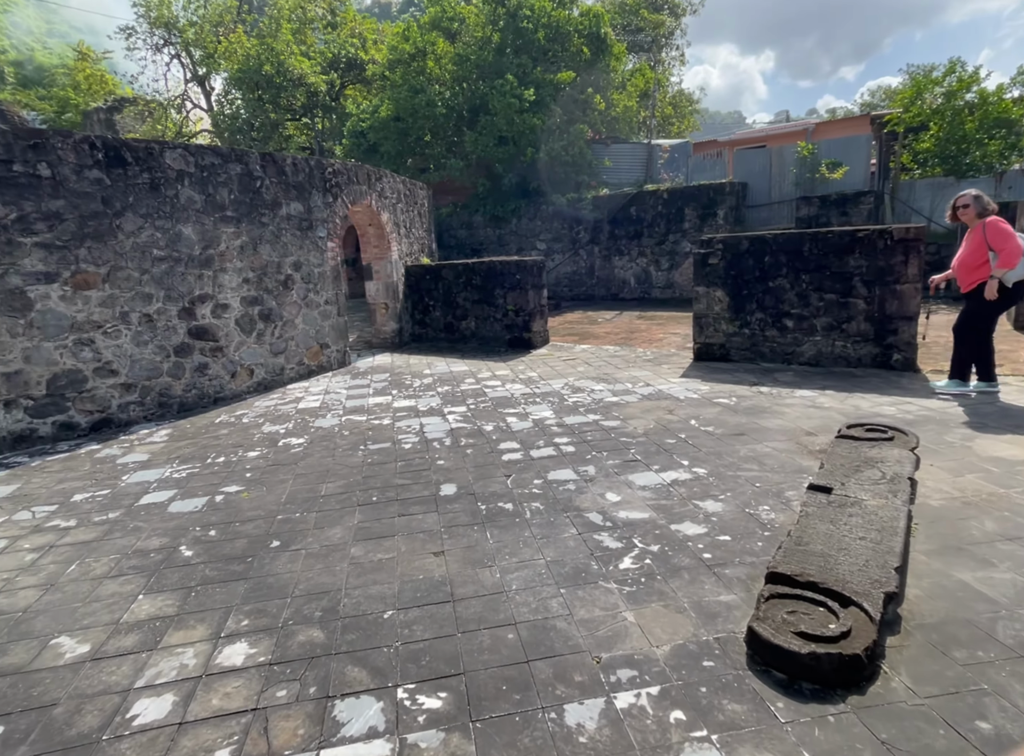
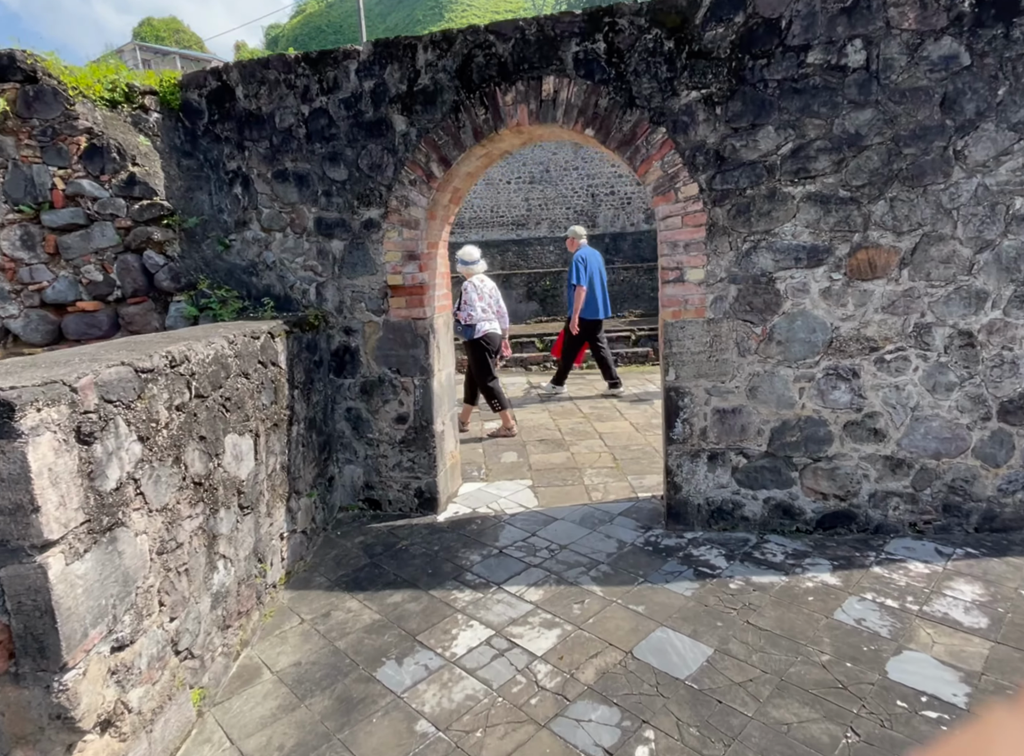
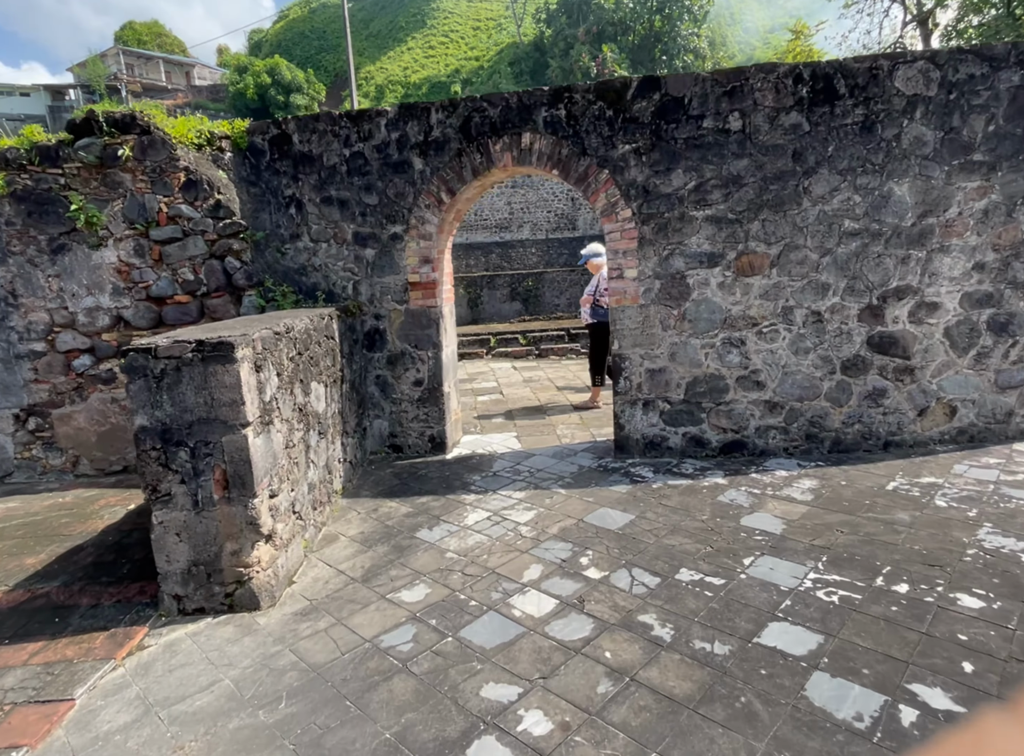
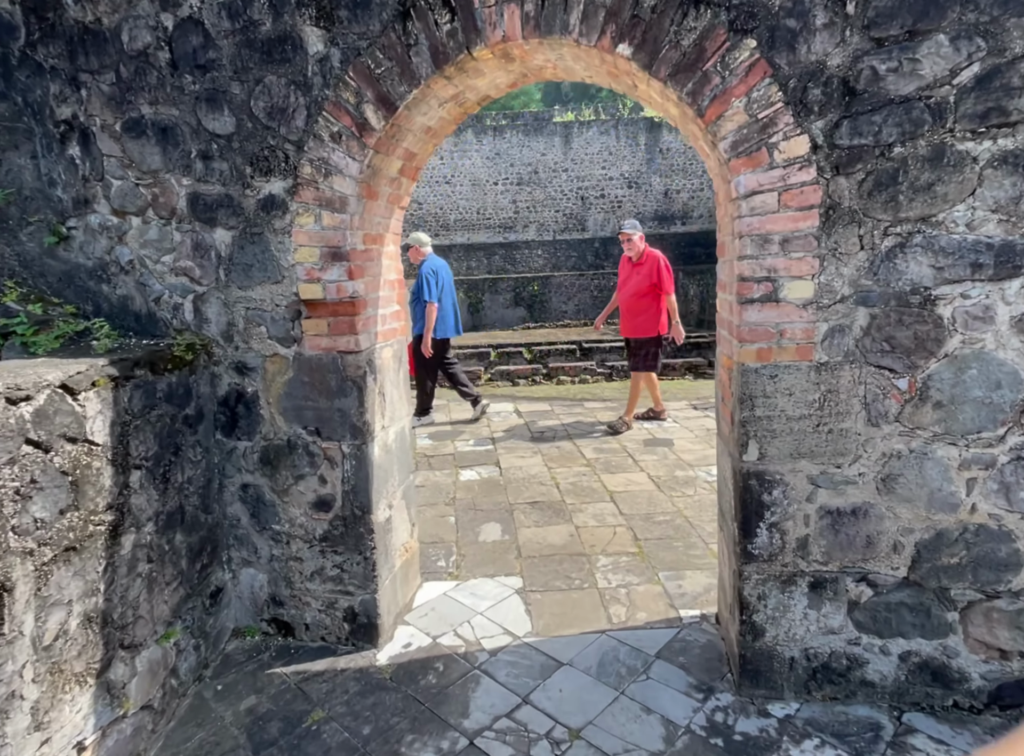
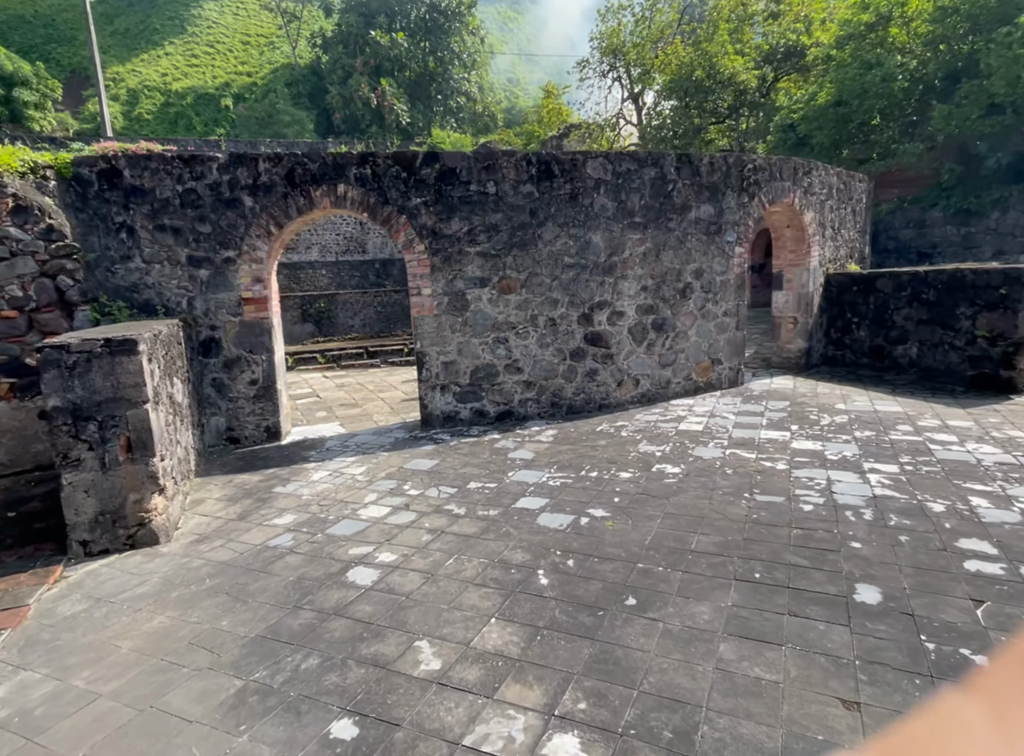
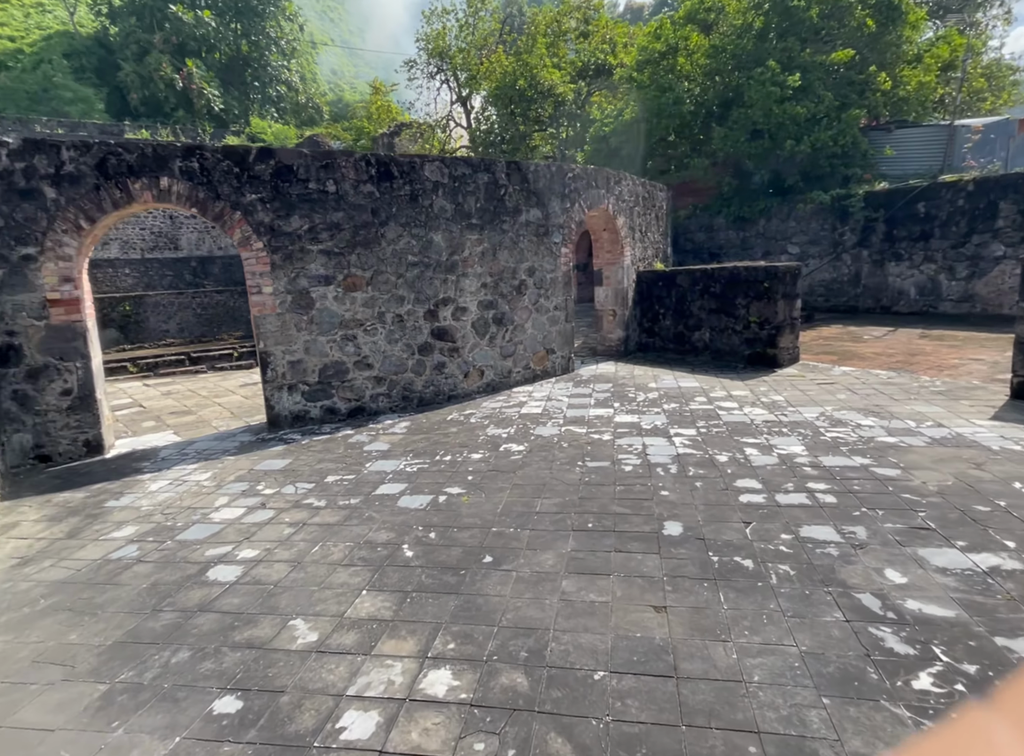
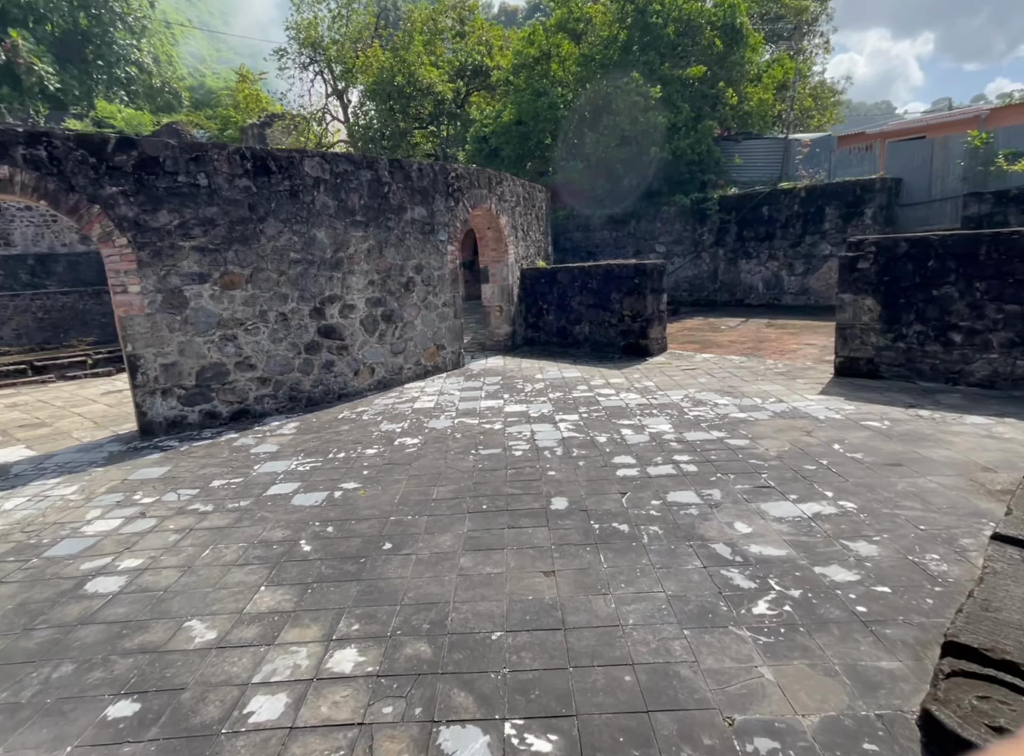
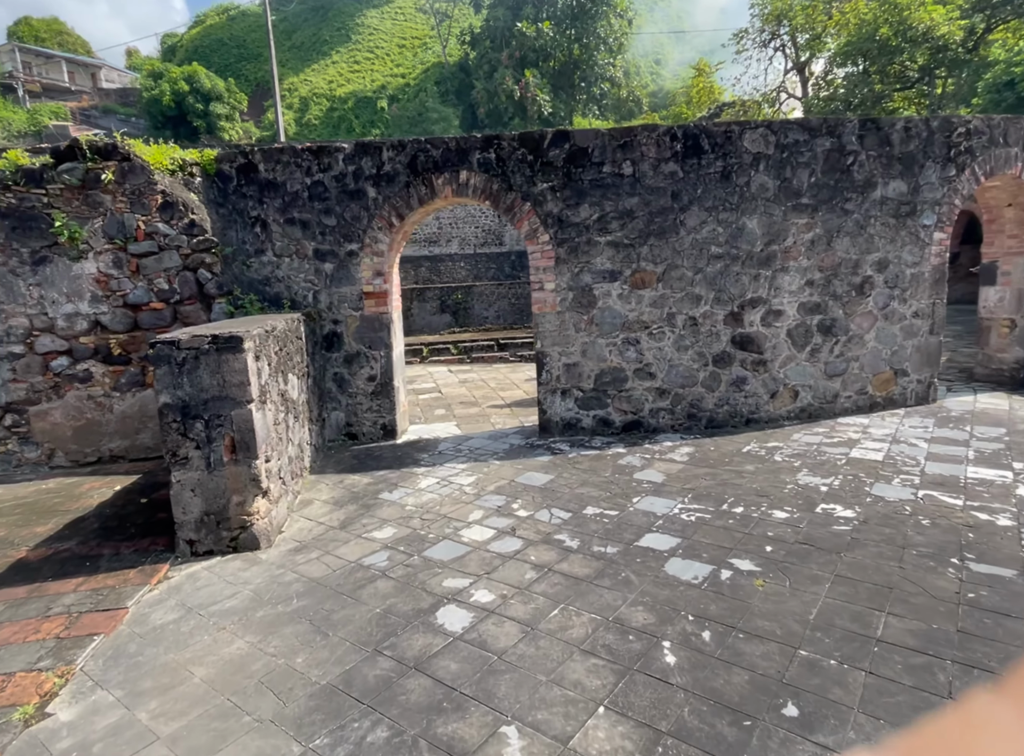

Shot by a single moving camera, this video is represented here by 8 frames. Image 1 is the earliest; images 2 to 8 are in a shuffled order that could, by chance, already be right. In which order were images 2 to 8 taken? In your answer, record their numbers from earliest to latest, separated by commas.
7, 6, 5, 8, 3, 2, 4
